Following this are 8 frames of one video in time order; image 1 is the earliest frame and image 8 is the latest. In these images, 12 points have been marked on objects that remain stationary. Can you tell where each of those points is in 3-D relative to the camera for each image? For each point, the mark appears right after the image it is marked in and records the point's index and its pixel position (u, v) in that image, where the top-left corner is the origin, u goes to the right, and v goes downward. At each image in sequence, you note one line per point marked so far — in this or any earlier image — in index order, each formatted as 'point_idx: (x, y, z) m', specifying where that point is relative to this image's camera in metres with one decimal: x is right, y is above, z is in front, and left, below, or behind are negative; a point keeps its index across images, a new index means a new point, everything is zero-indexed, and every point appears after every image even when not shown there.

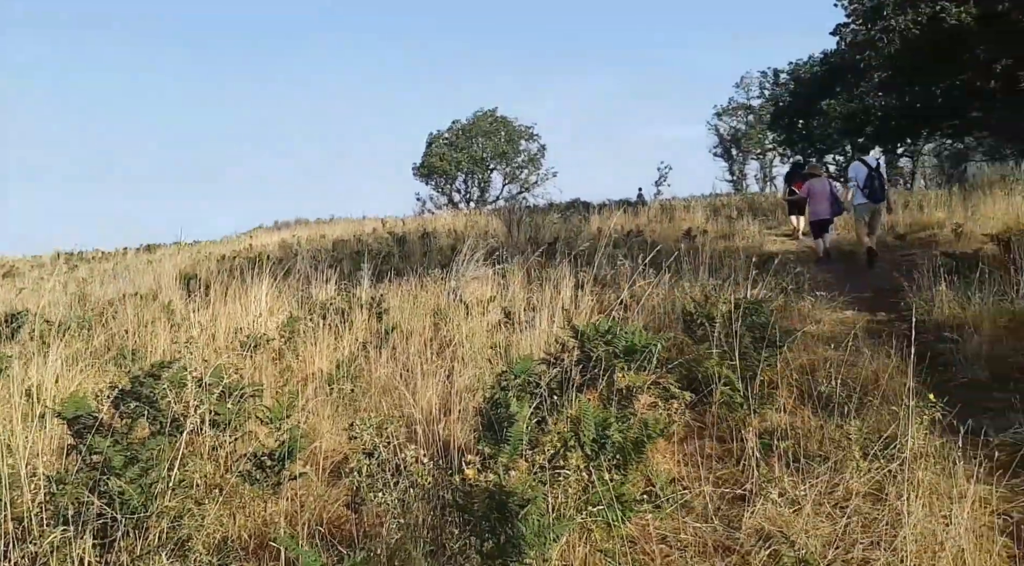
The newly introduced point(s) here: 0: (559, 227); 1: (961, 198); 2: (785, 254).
0: (+0.8, +0.9, +15.8) m
1: (+7.4, +1.4, +15.9) m
2: (+3.8, +0.4, +13.3) m
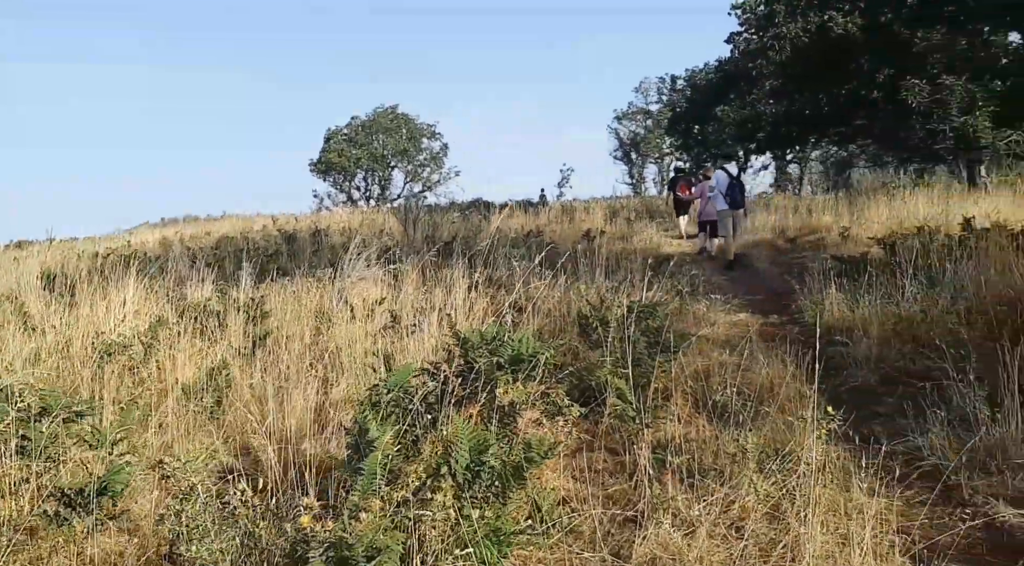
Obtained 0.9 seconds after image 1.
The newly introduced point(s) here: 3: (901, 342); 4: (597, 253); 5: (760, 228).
0: (-0.9, +0.9, +15.5) m
1: (+5.7, +1.4, +16.3) m
2: (+2.4, +0.4, +13.4) m
3: (+2.8, -0.4, +7.0) m
4: (+1.1, +0.3, +11.9) m
5: (+3.9, +0.9, +15.2) m
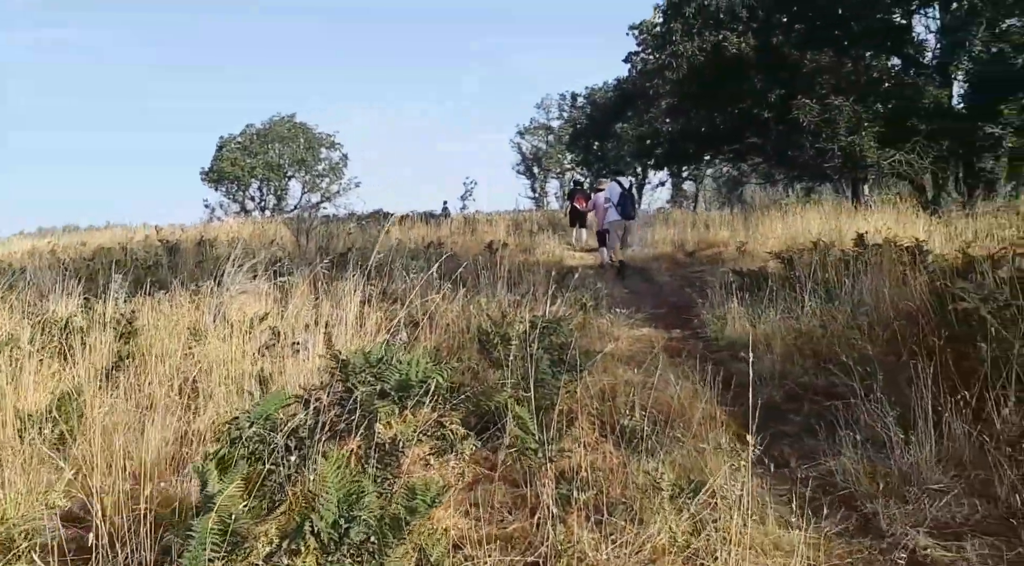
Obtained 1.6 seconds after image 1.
0: (-2.5, +0.7, +15.0) m
1: (+4.0, +1.1, +16.5) m
2: (+1.0, +0.2, +13.2) m
3: (+2.1, -0.5, +6.9) m
4: (-0.2, +0.2, +11.7) m
5: (+2.3, +0.7, +15.2) m
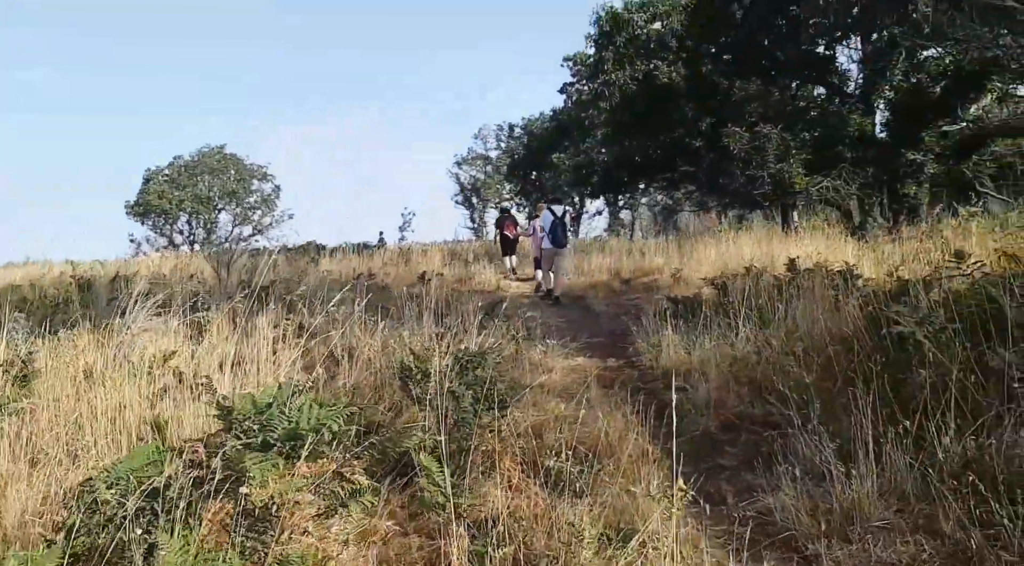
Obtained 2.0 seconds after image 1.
0: (-3.5, +0.2, +14.6) m
1: (+2.9, +0.7, +16.5) m
2: (+0.1, -0.2, +13.0) m
3: (+1.6, -0.7, +6.8) m
4: (-1.0, -0.2, +11.4) m
5: (+1.3, +0.2, +15.1) m
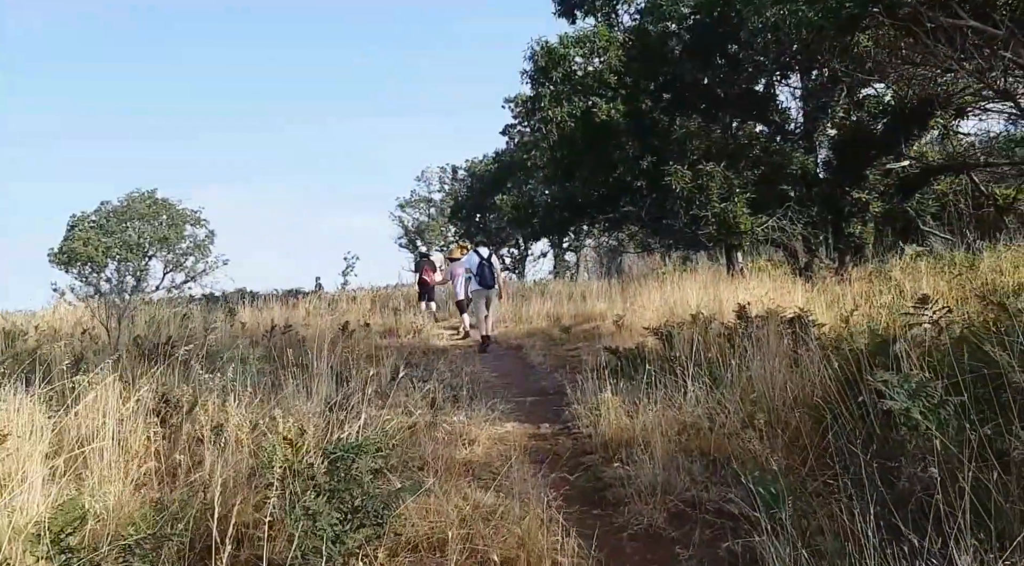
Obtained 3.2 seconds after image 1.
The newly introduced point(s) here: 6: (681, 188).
0: (-4.5, -0.5, +13.4) m
1: (+1.8, -0.1, +15.7) m
2: (-0.8, -0.8, +12.0) m
3: (+1.1, -1.0, +5.8) m
4: (-1.8, -0.8, +10.3) m
5: (+0.3, -0.5, +14.1) m
6: (+2.8, +1.6, +15.9) m
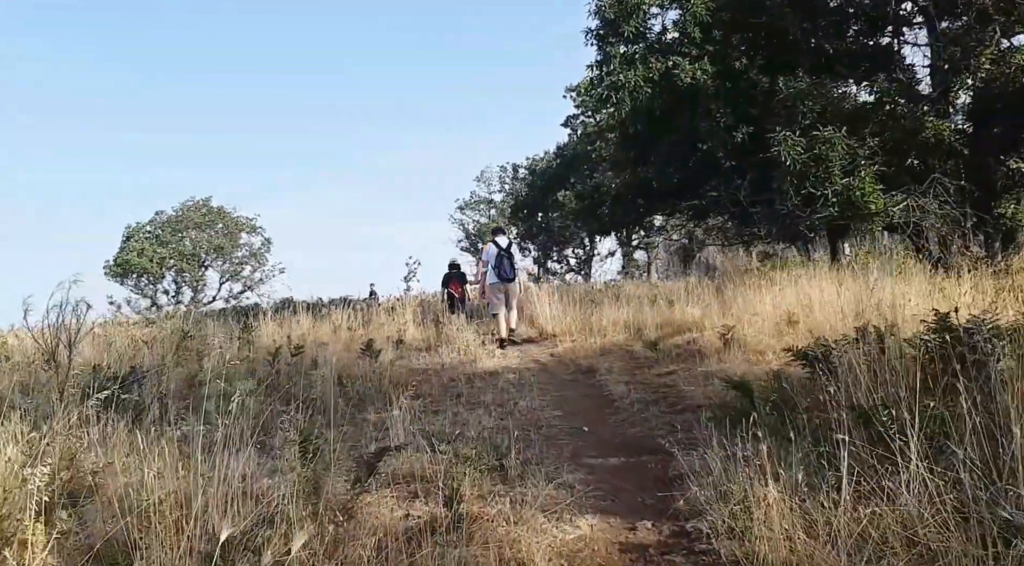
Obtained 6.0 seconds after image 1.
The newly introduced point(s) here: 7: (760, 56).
0: (-3.7, -0.7, +10.8) m
1: (+2.7, -0.1, +12.6) m
2: (-0.1, -0.9, +9.1) m
3: (+1.3, -1.0, +2.8) m
4: (-1.2, -0.8, +7.5) m
5: (+1.1, -0.5, +11.2) m
6: (+3.7, +1.6, +12.8) m
7: (+3.8, +3.5, +14.6) m
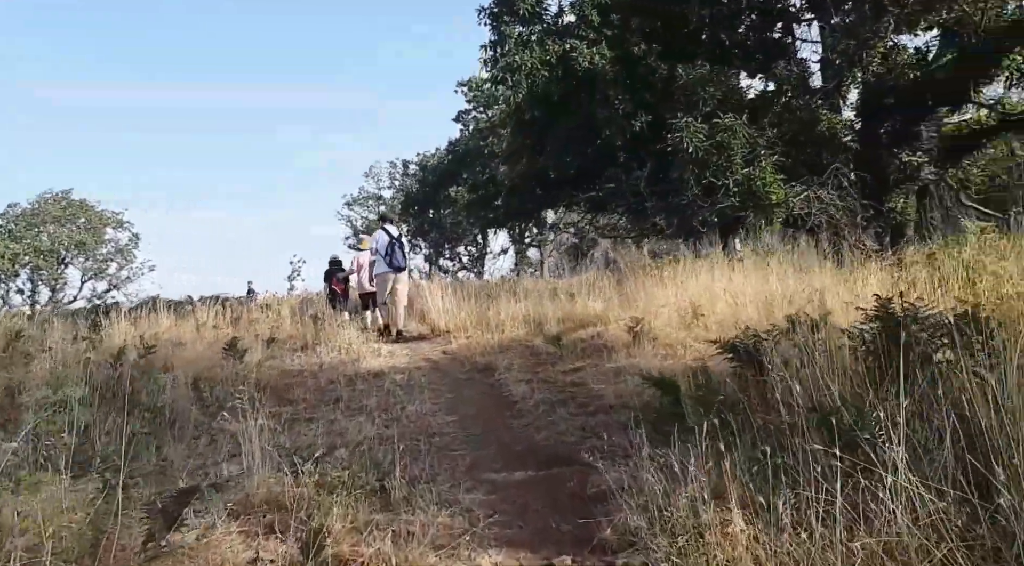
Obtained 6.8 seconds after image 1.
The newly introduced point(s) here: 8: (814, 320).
0: (-4.8, -0.6, +9.3) m
1: (+1.3, 0.0, +11.9) m
2: (-1.1, -0.8, +8.1) m
3: (+1.1, -0.9, +2.0) m
4: (-2.0, -0.7, +6.4) m
5: (-0.1, -0.4, +10.3) m
6: (+2.3, +1.7, +12.2) m
7: (+2.2, +3.6, +14.0) m
8: (+1.9, -0.2, +6.1) m
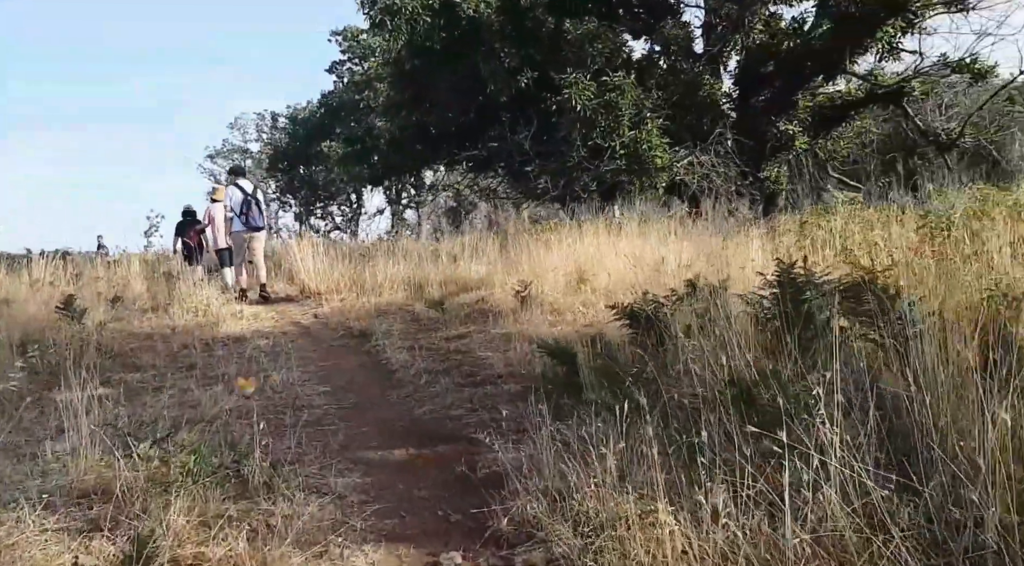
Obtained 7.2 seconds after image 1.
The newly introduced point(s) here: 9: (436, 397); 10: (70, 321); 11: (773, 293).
0: (-5.9, -0.1, +8.1) m
1: (-0.1, +0.5, +11.4) m
2: (-2.0, -0.5, +7.3) m
3: (+0.9, -0.8, +1.6) m
4: (-2.7, -0.4, +5.5) m
5: (-1.3, 0.0, +9.6) m
6: (+0.9, +2.2, +11.8) m
7: (+0.6, +4.1, +13.5) m
8: (+1.2, +0.1, +5.7) m
9: (-0.4, -0.6, +5.1) m
10: (-3.4, -0.3, +7.3) m
11: (+1.3, 0.0, +4.7) m
